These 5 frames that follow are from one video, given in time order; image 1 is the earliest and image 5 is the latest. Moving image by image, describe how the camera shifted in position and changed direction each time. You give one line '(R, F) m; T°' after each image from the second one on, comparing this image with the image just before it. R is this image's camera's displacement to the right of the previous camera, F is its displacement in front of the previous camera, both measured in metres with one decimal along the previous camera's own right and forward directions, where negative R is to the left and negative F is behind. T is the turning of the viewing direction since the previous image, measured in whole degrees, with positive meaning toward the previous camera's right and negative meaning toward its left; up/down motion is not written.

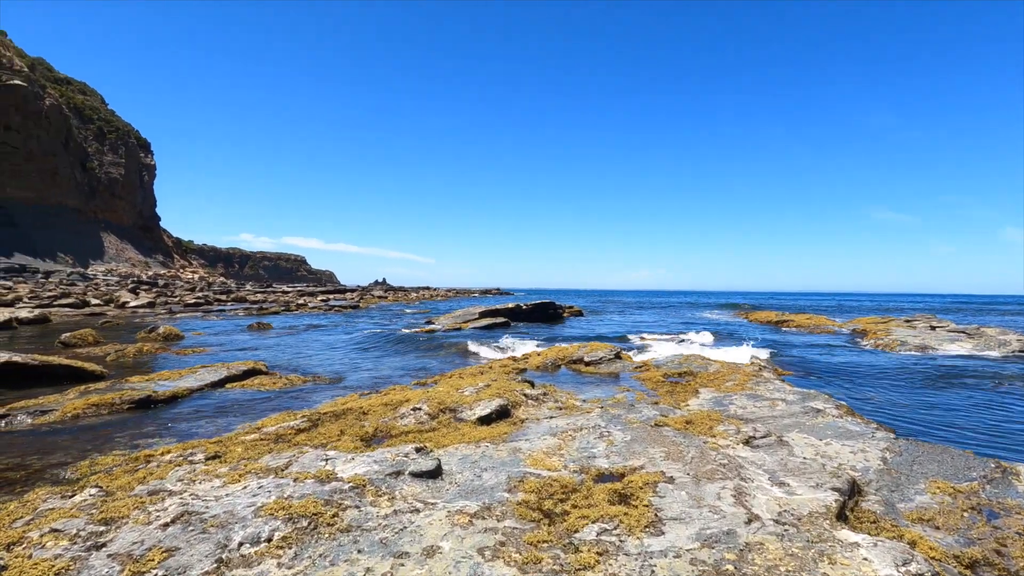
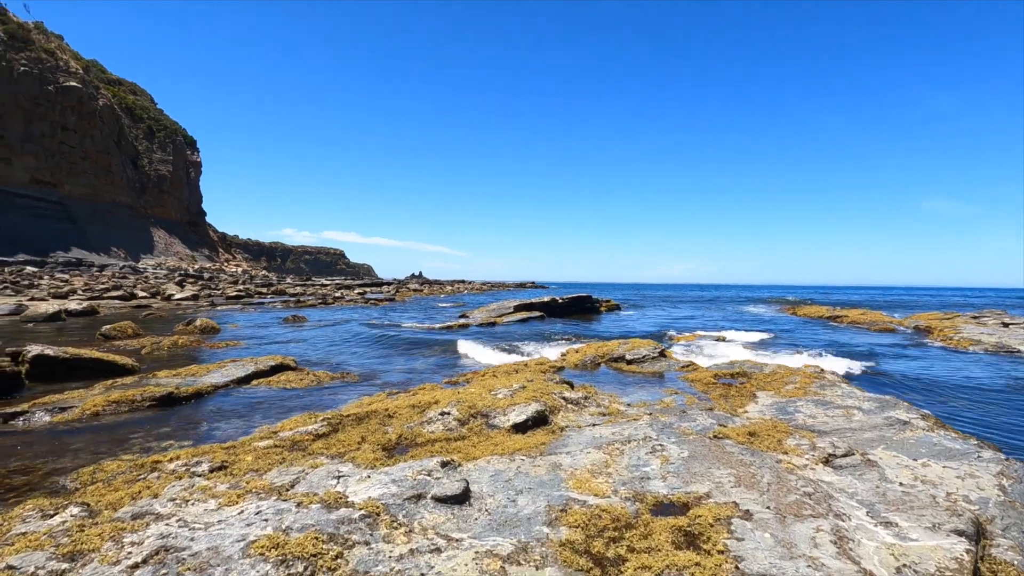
(-0.1, +1.0) m; -4°
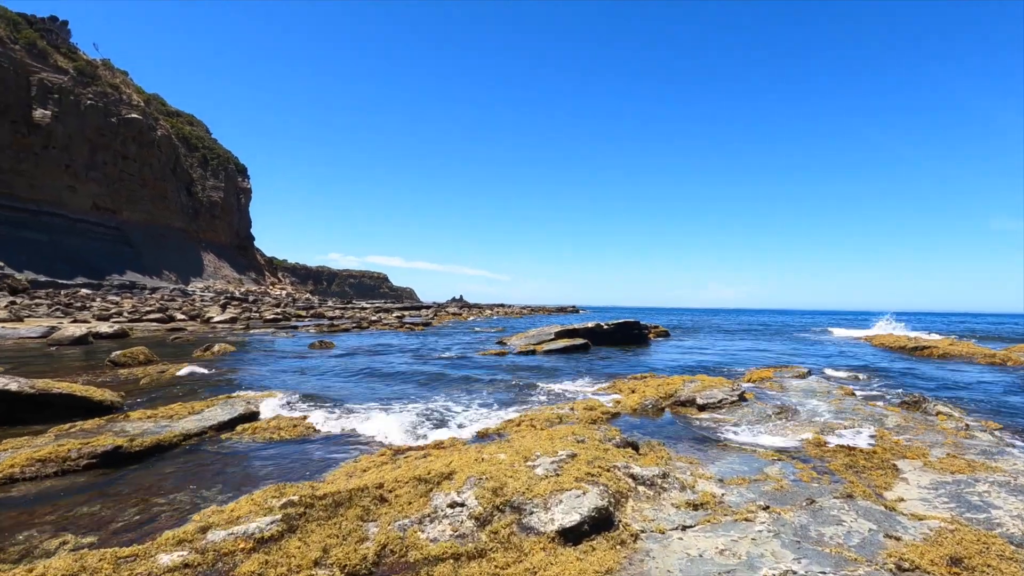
(-0.1, +3.0) m; -4°
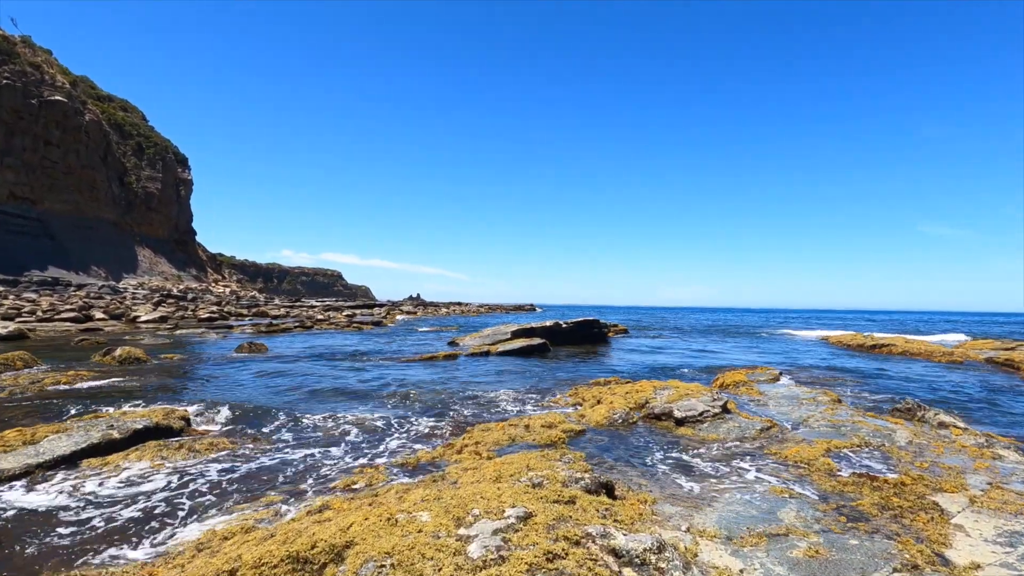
(+0.3, +2.5) m; +4°
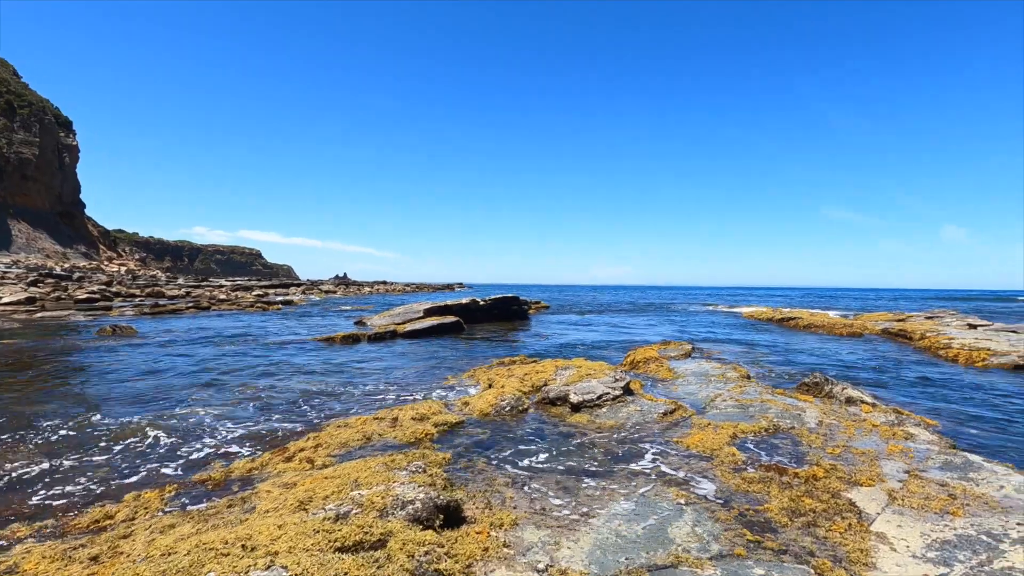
(+1.2, +1.9) m; +7°
